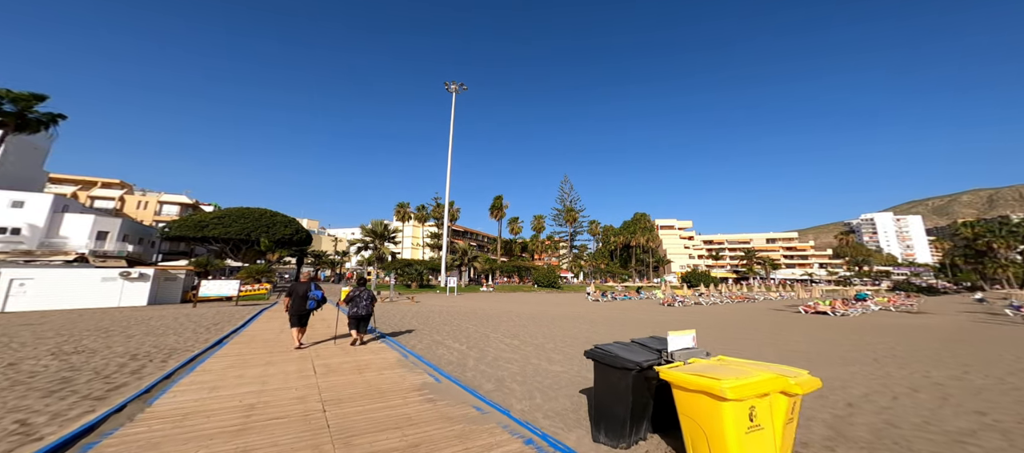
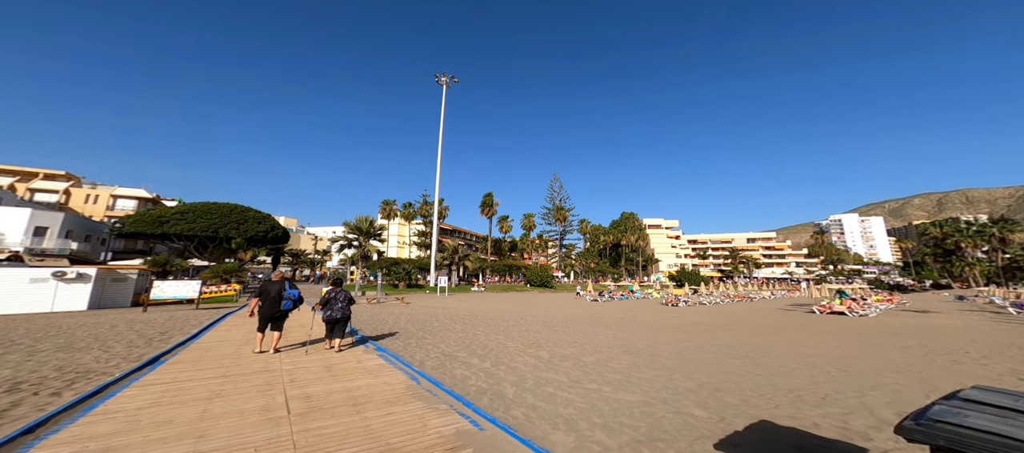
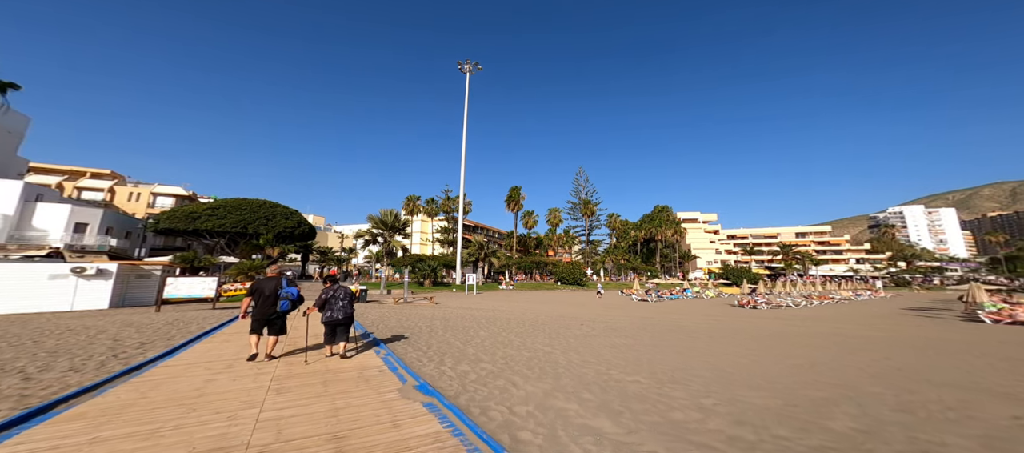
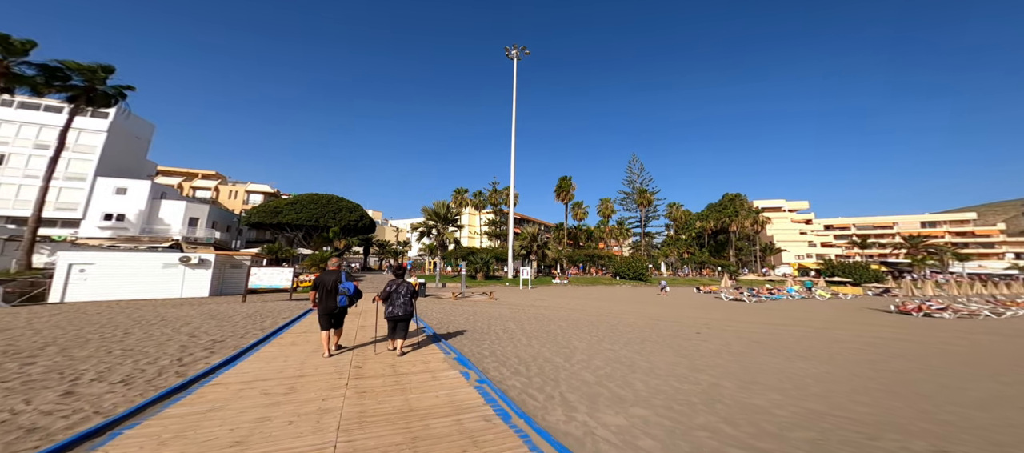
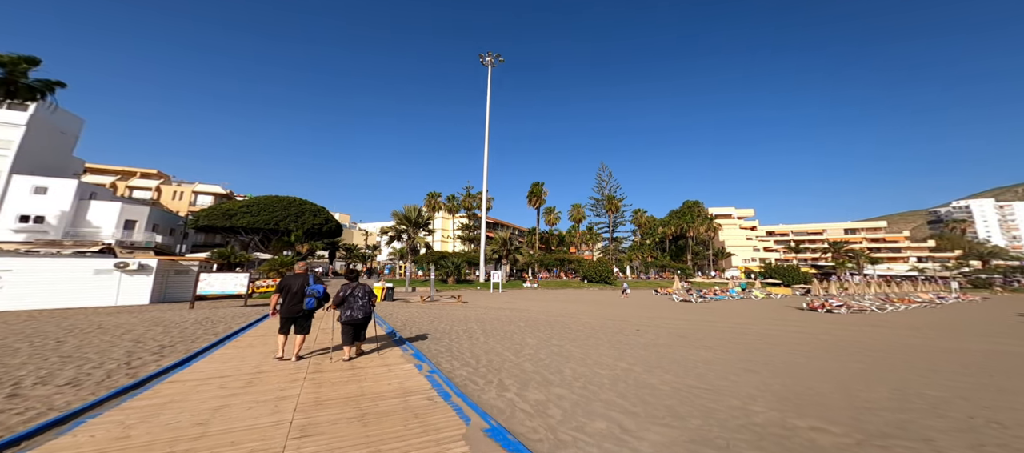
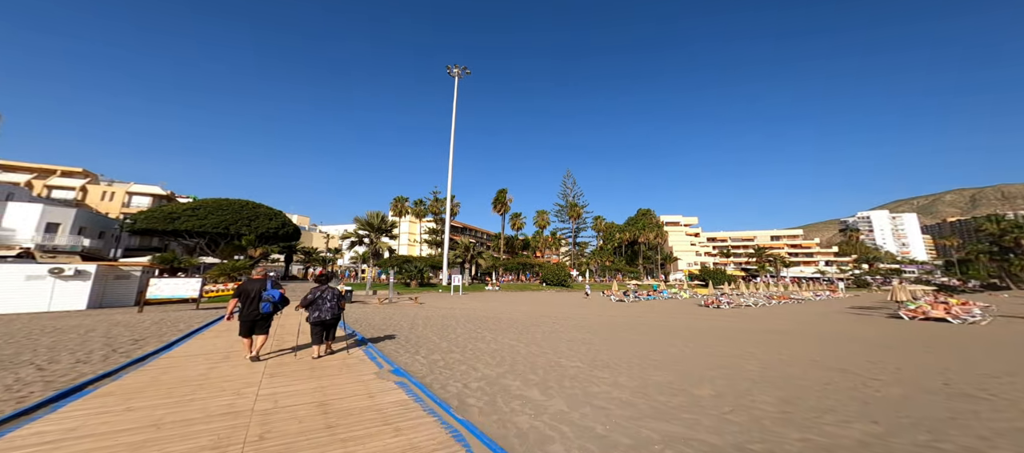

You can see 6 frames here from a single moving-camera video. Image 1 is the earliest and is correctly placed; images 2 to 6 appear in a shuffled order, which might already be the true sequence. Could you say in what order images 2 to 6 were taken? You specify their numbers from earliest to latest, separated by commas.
2, 6, 3, 5, 4
